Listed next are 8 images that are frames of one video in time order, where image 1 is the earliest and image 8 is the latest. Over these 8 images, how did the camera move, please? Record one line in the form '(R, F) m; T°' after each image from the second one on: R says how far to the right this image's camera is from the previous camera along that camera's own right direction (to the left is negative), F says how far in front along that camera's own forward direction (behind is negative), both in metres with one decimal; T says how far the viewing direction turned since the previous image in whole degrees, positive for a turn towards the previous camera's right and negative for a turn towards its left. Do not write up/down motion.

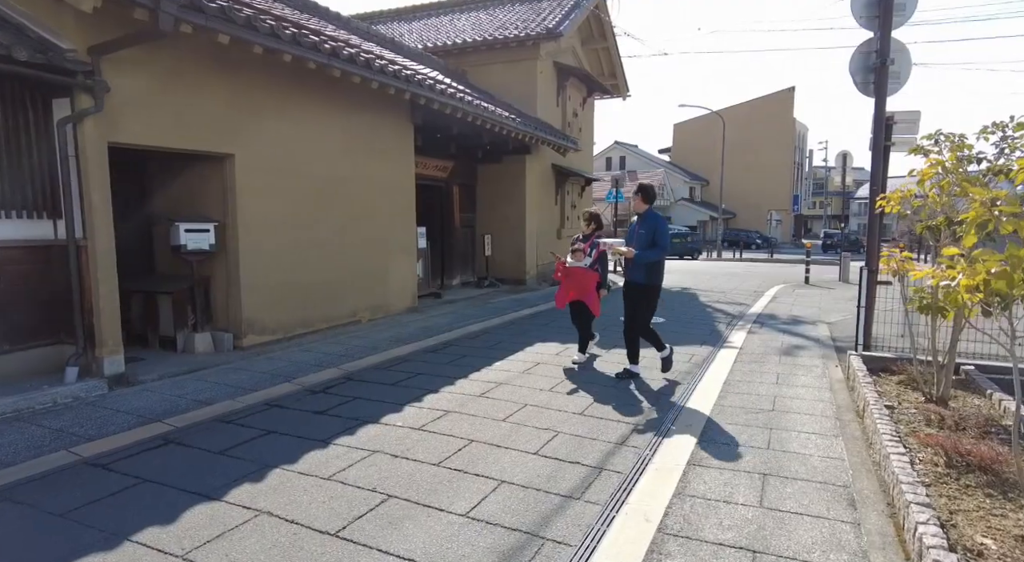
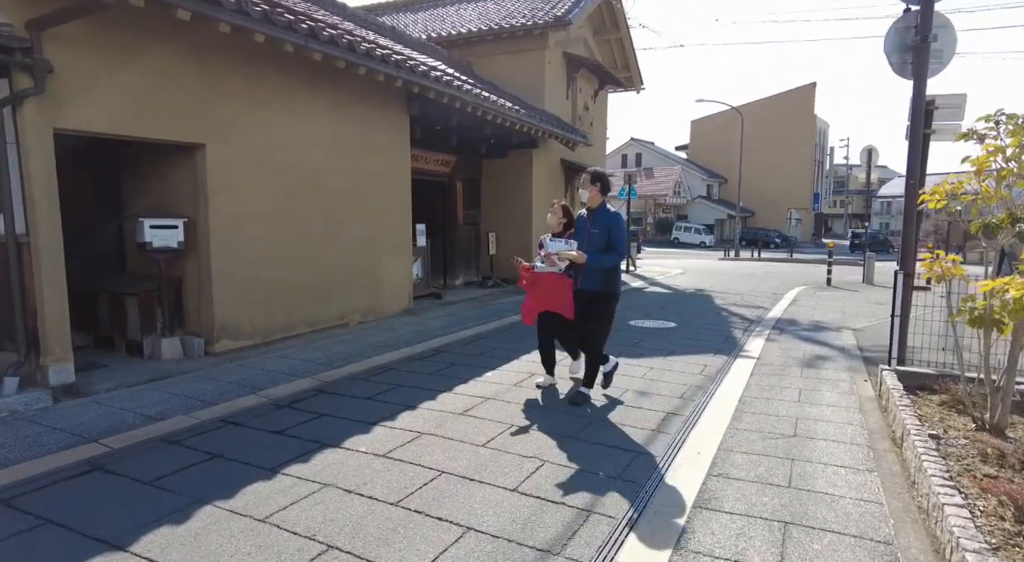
(+0.2, +0.6) m; -1°
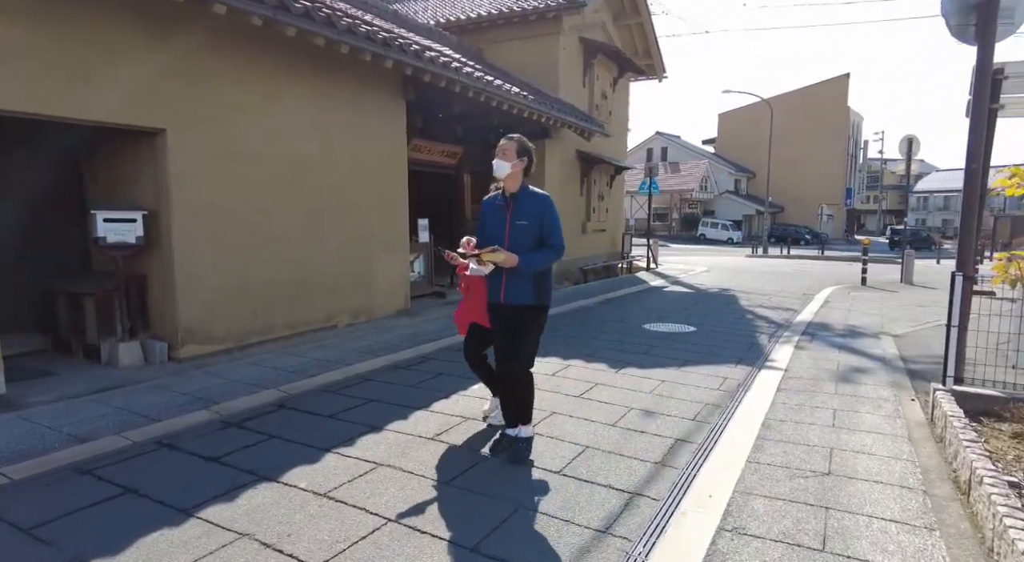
(+0.3, +0.7) m; -2°
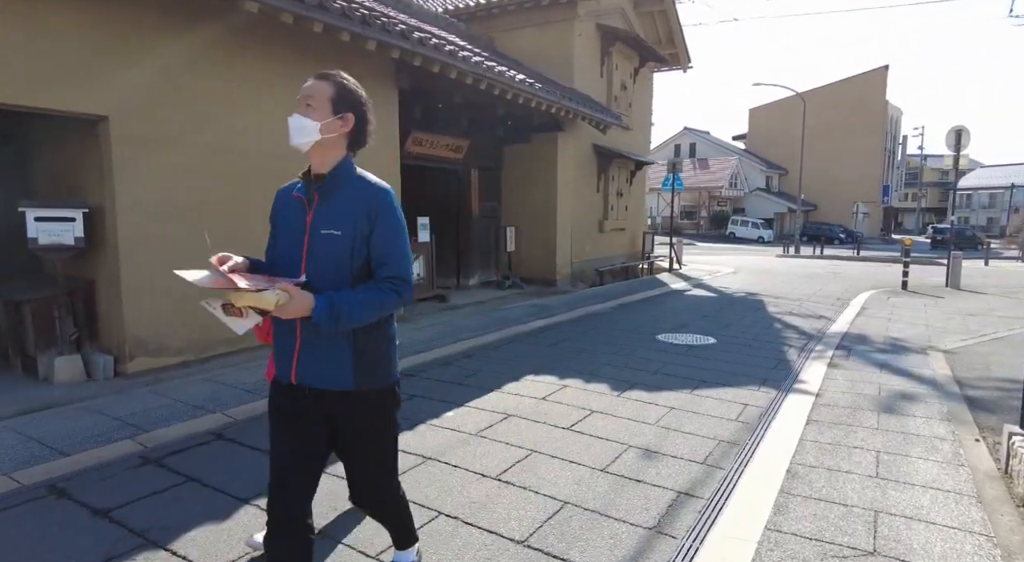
(+0.3, +0.8) m; -2°
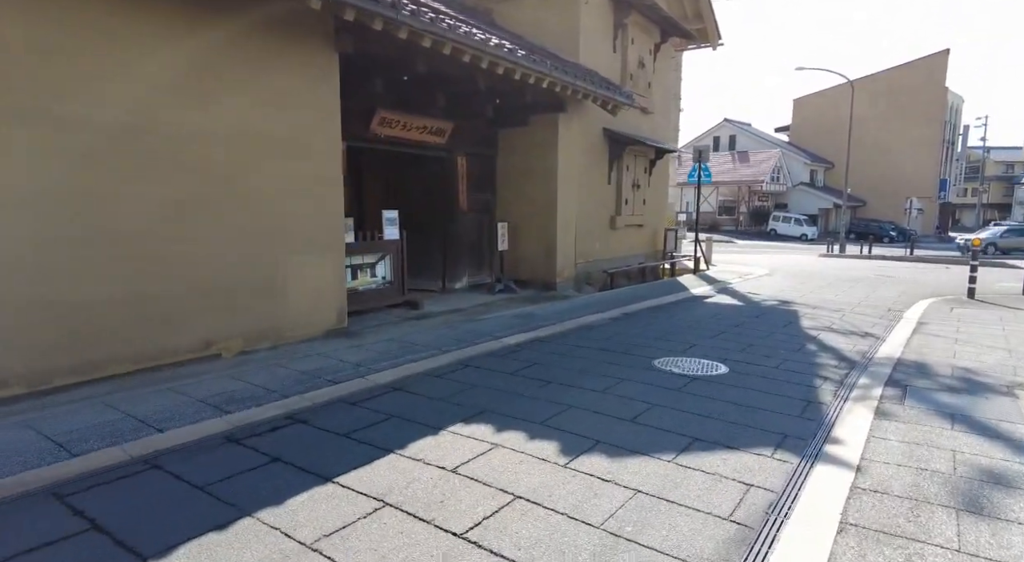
(+0.8, +1.6) m; -3°
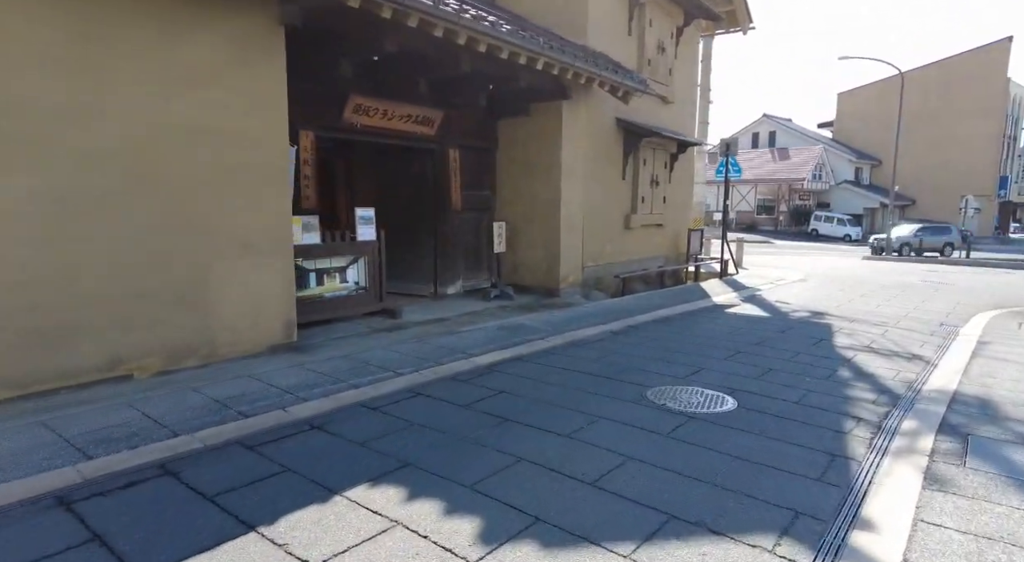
(+0.6, +1.0) m; -3°
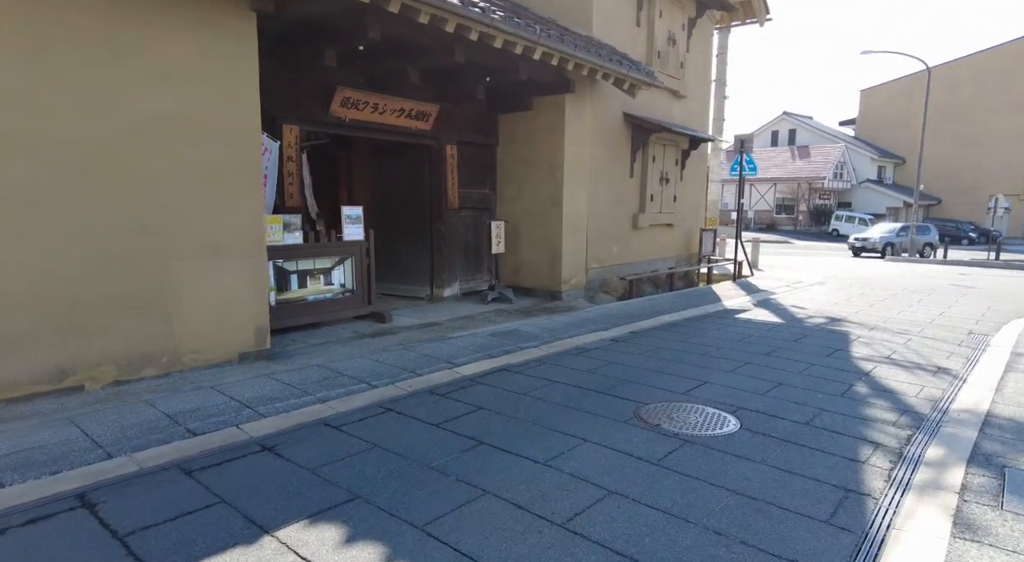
(+0.3, +0.4) m; -2°
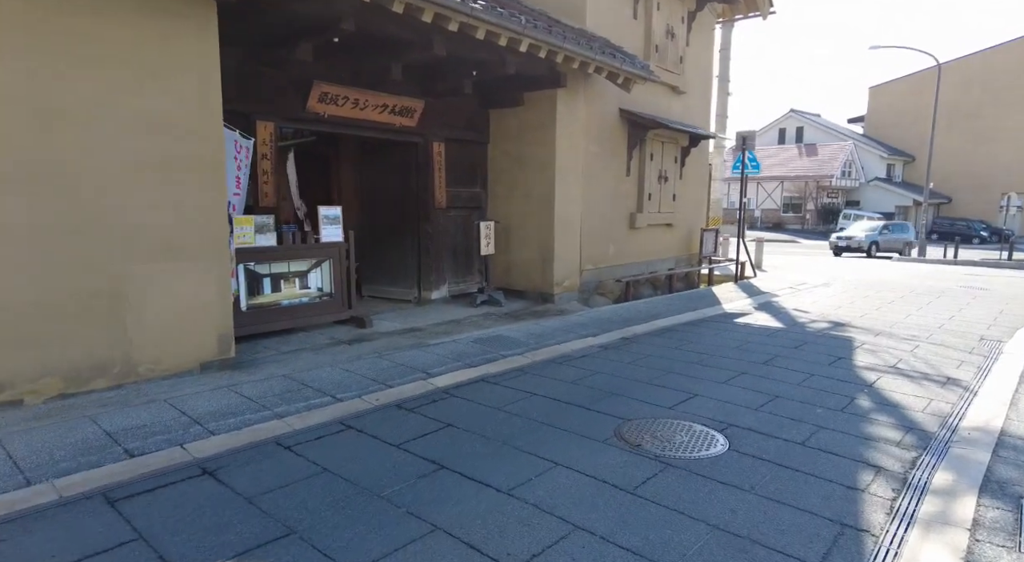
(+0.2, +0.3) m; -1°
